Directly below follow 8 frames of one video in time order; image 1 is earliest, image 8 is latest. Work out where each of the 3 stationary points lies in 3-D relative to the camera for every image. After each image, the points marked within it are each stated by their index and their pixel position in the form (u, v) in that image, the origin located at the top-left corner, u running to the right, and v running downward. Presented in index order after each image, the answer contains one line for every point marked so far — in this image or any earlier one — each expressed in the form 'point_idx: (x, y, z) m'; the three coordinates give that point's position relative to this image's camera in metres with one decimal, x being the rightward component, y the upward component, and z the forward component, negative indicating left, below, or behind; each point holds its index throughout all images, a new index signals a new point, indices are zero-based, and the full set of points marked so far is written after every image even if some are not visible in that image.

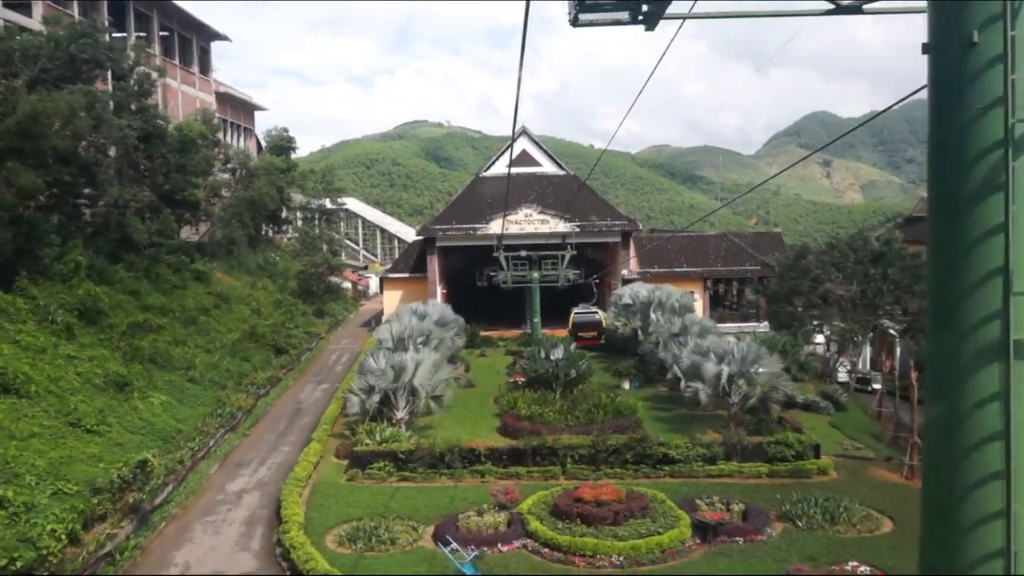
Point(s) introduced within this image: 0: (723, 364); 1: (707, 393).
0: (+4.3, -1.5, +18.0) m
1: (+3.9, -2.1, +17.9) m
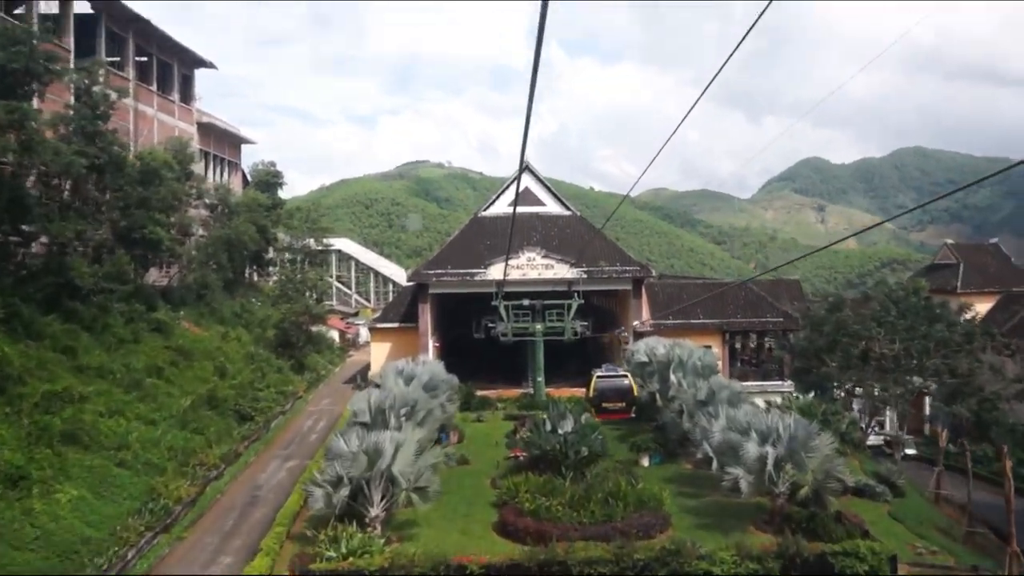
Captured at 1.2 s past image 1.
0: (+4.3, -2.7, +14.8) m
1: (+4.0, -3.2, +14.7) m
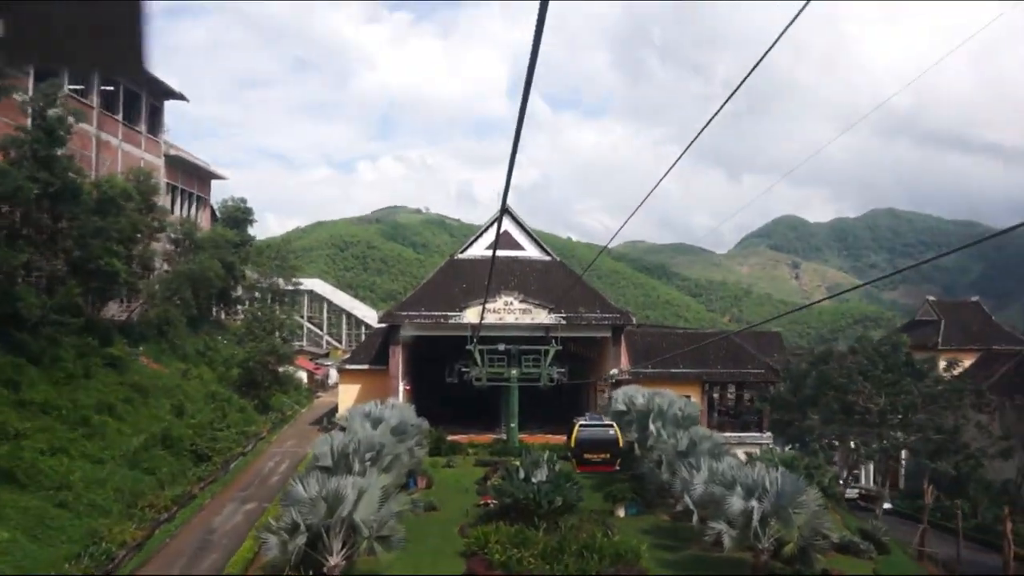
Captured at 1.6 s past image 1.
0: (+3.8, -3.4, +14.0) m
1: (+3.5, -3.9, +13.9) m
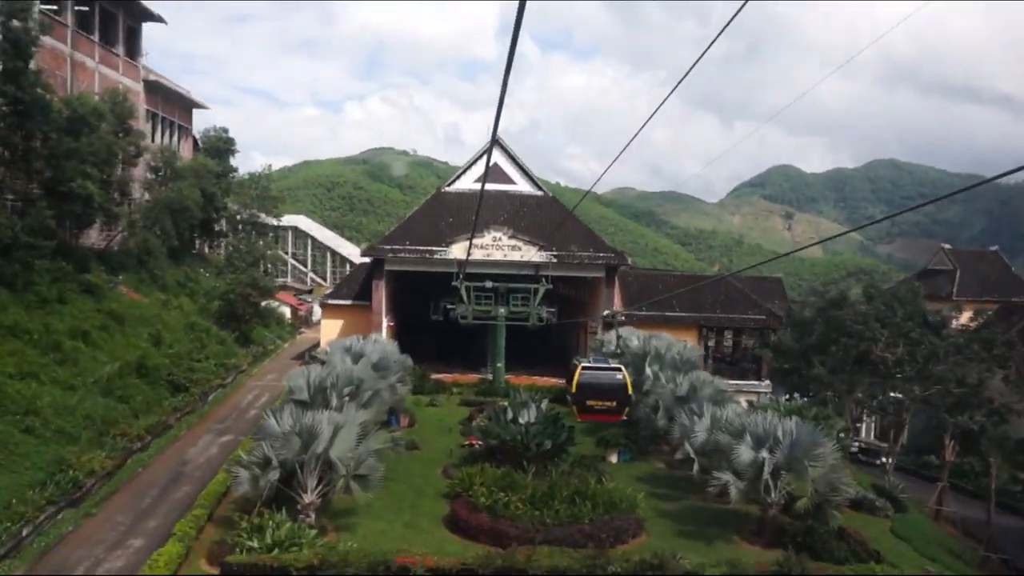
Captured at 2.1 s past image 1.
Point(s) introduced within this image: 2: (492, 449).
0: (+3.7, -2.4, +13.1) m
1: (+3.3, -2.9, +13.0) m
2: (-0.4, -3.0, +16.5) m
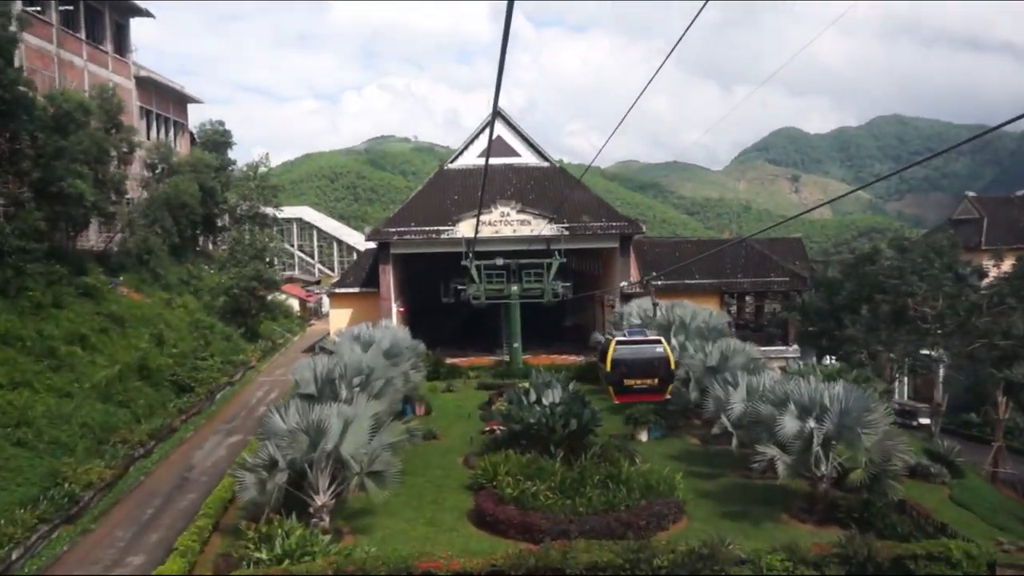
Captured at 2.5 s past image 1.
0: (+4.0, -1.8, +12.1) m
1: (+3.7, -2.3, +12.0) m
2: (0.0, -2.6, +15.6) m
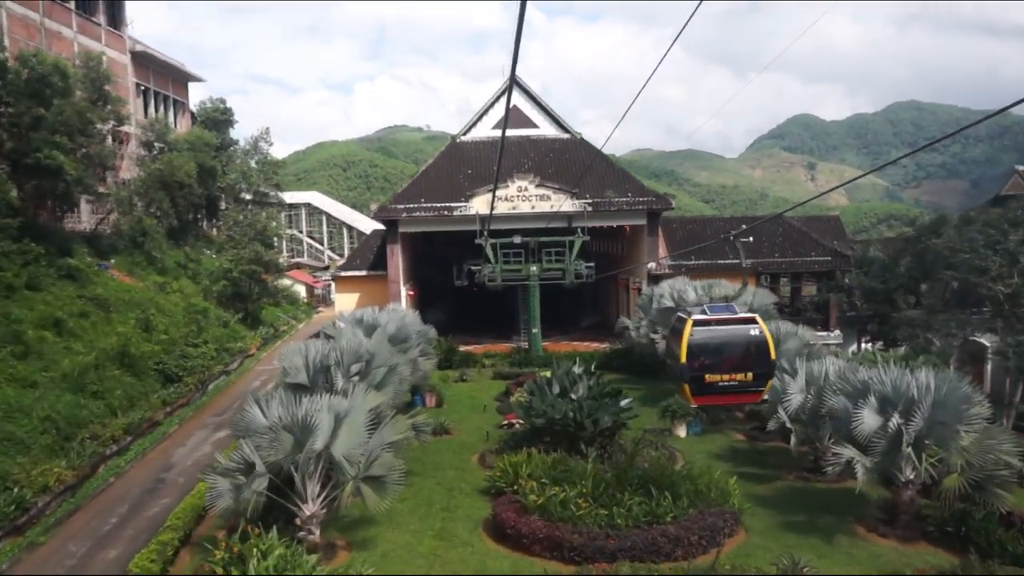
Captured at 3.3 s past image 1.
0: (+4.3, -1.4, +10.1) m
1: (+4.0, -2.0, +10.0) m
2: (+0.4, -2.2, +13.6) m
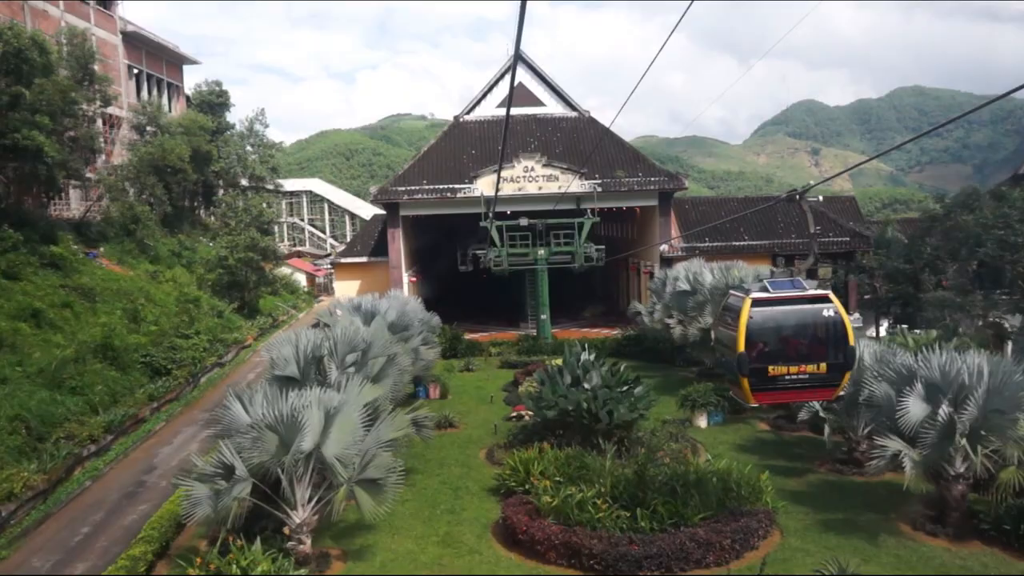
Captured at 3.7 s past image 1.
0: (+4.4, -1.2, +9.1) m
1: (+4.1, -1.7, +9.0) m
2: (+0.5, -1.9, +12.7) m
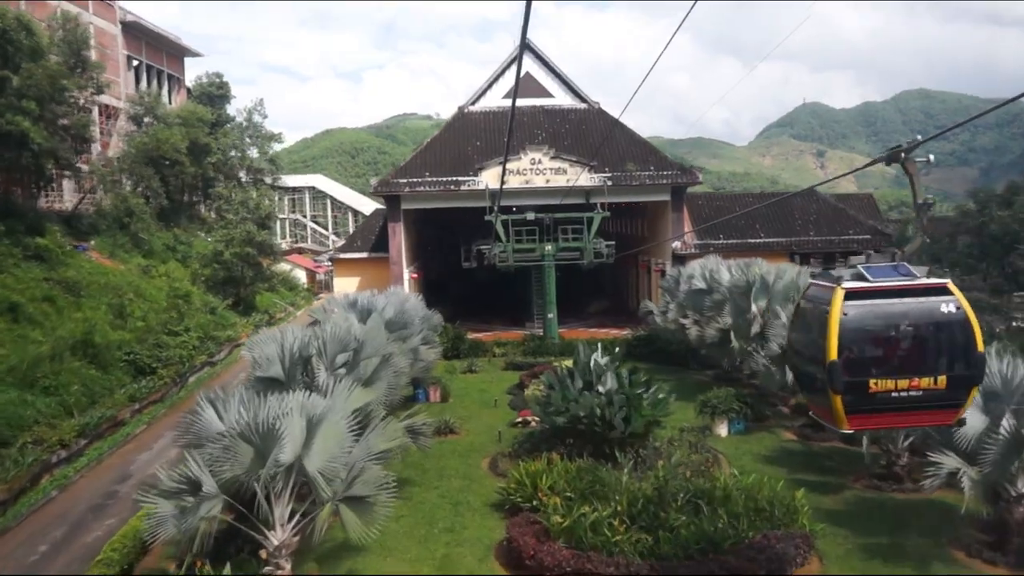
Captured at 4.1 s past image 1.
0: (+4.5, -1.1, +8.1) m
1: (+4.1, -1.7, +8.0) m
2: (+0.6, -1.9, +11.7) m
